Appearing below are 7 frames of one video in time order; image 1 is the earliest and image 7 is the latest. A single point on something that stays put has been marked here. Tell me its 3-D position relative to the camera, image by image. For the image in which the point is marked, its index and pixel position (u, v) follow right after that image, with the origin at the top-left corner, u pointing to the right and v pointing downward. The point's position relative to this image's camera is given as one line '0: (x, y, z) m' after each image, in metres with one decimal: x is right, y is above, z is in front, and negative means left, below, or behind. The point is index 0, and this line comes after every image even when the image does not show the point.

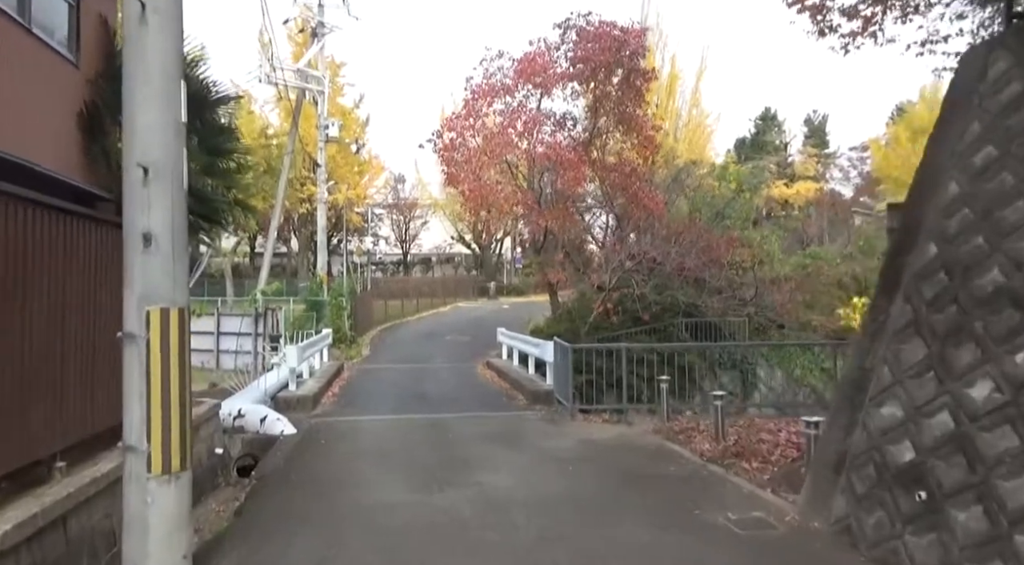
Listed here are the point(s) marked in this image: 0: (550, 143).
0: (+0.9, +3.2, +16.0) m
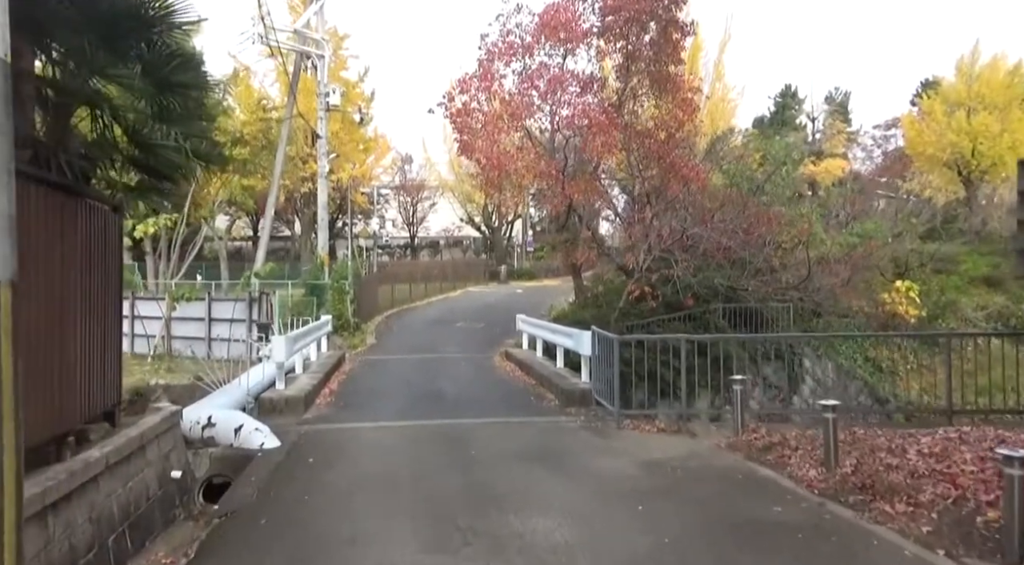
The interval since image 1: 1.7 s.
0: (+1.4, +3.6, +14.2) m
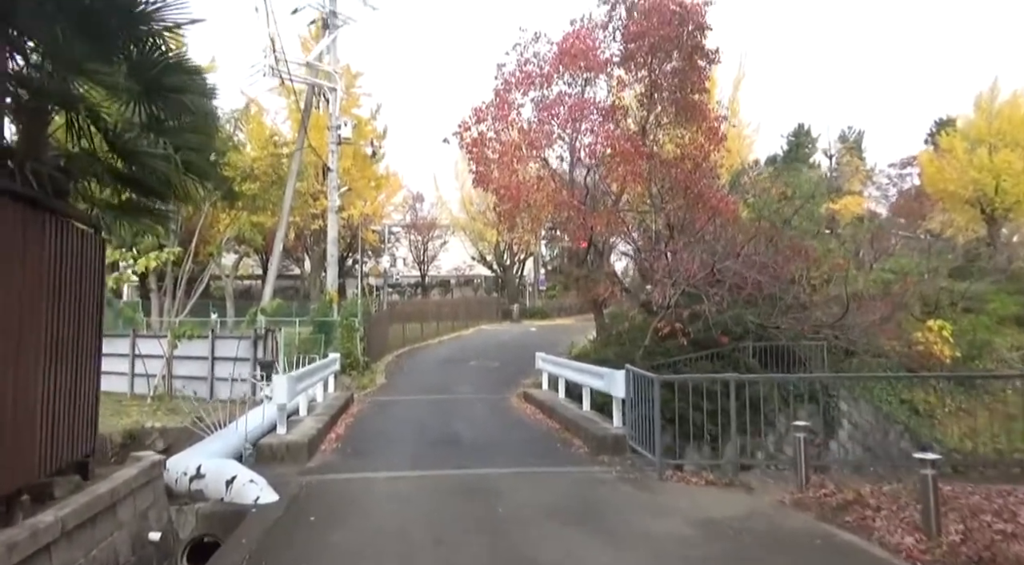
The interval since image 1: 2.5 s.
0: (+1.7, +2.9, +13.6) m
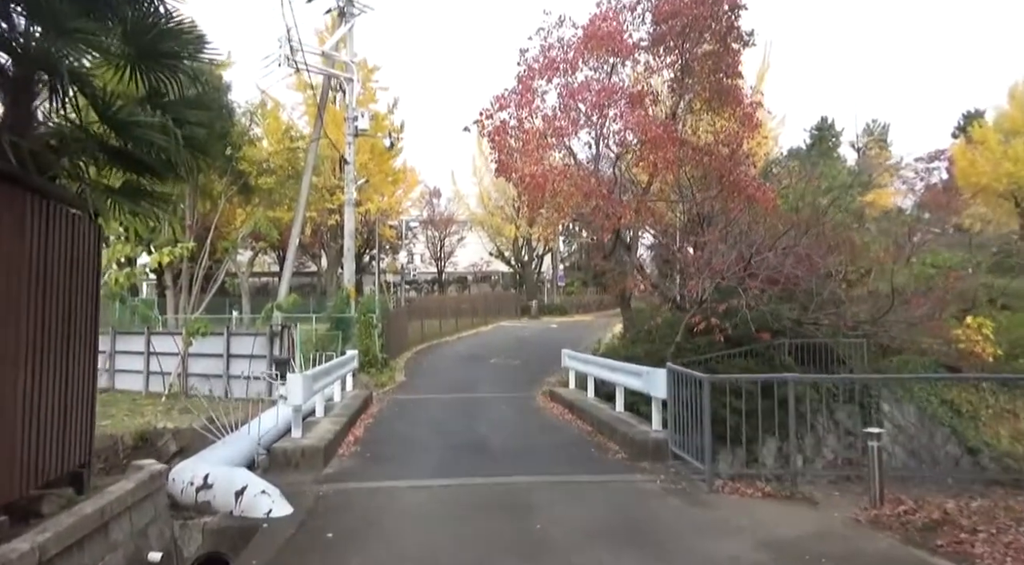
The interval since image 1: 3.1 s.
0: (+2.1, +3.0, +13.0) m
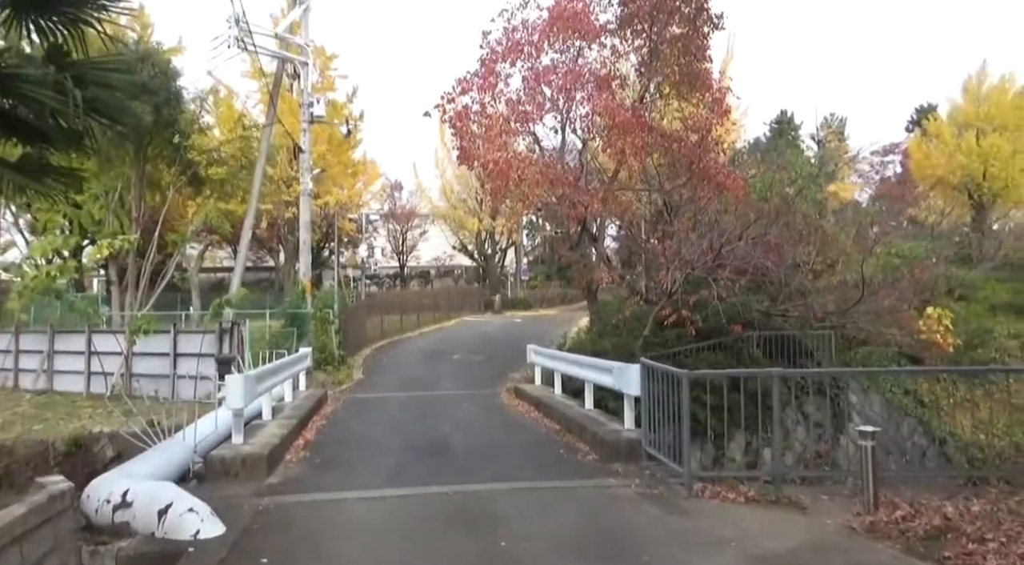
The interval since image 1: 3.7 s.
0: (+1.5, +3.1, +12.5) m
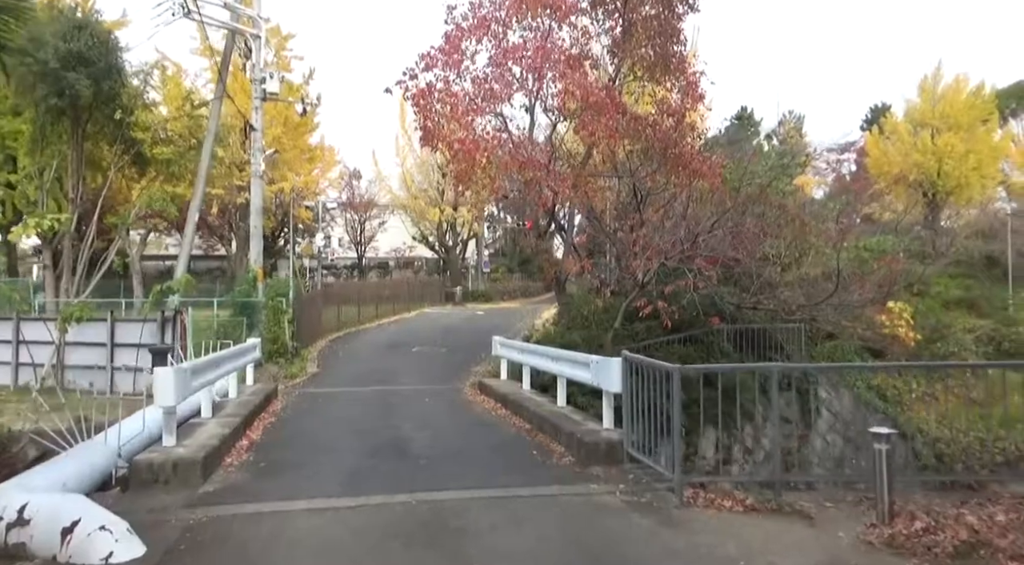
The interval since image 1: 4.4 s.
0: (+0.9, +3.3, +11.9) m
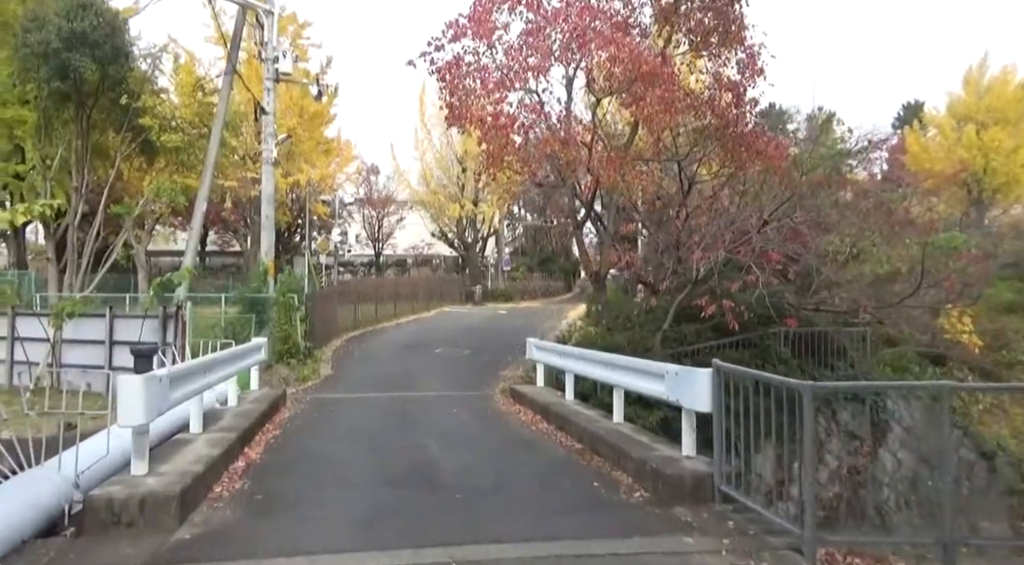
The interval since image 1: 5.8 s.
0: (+1.5, +3.4, +10.6) m
